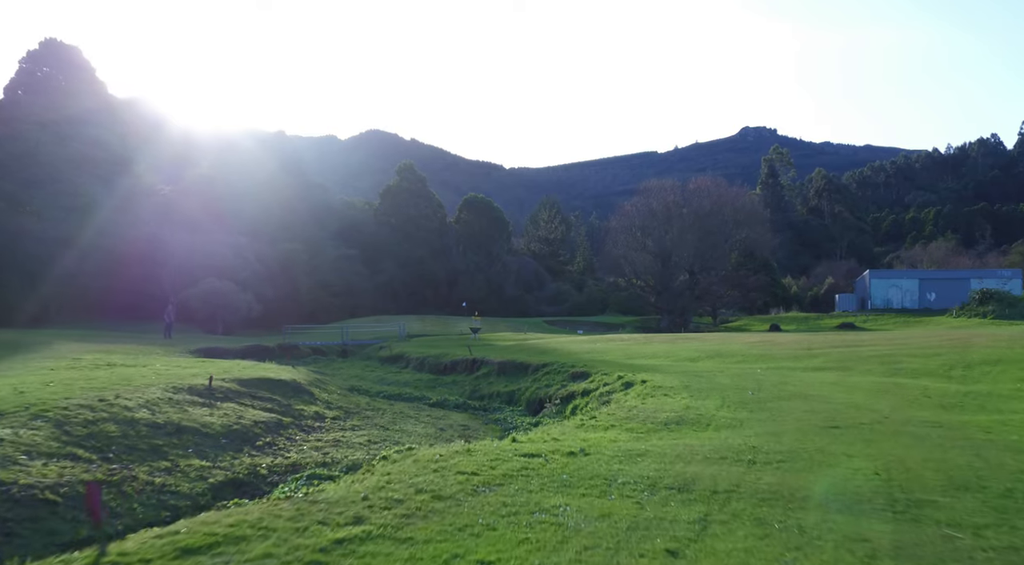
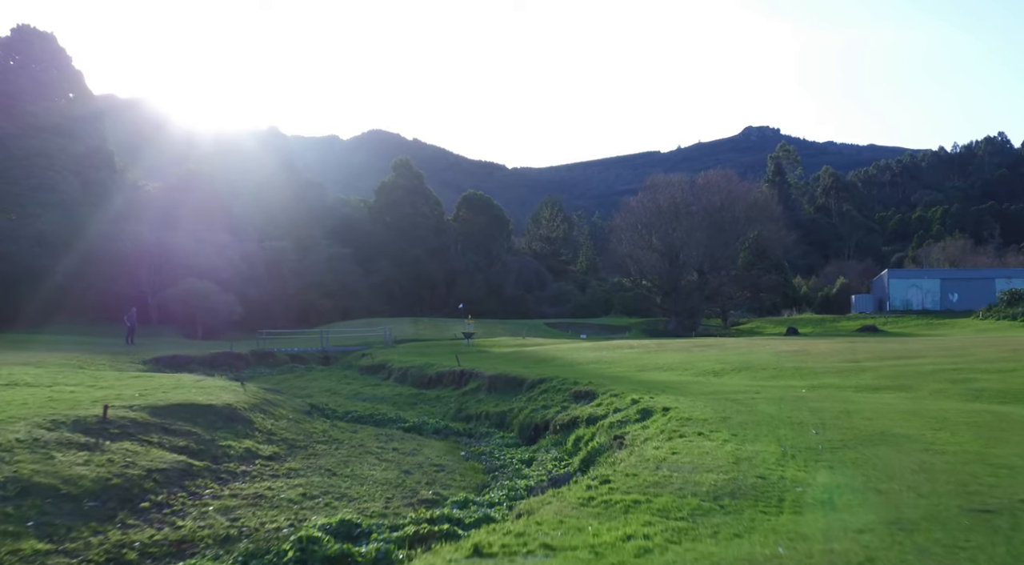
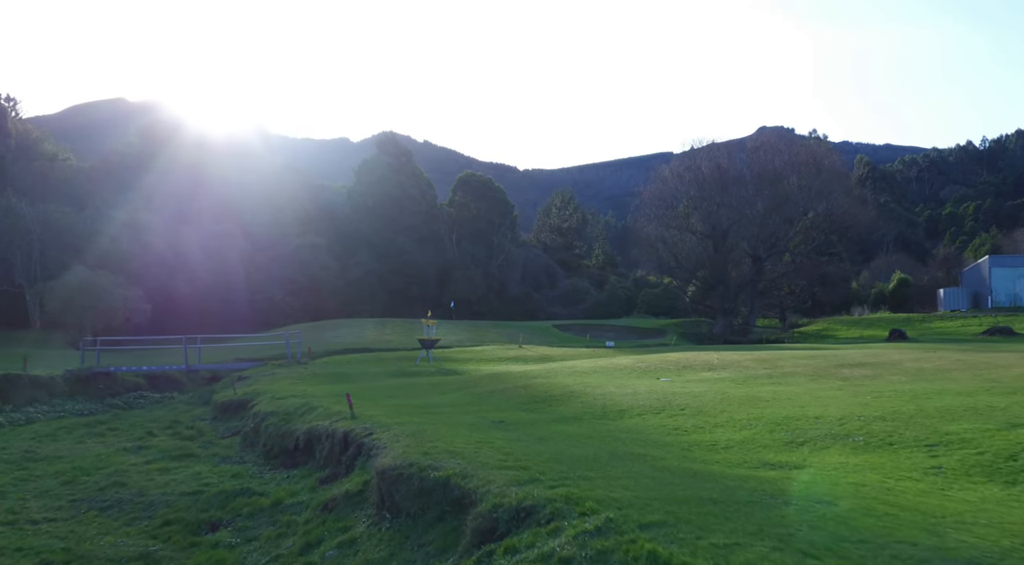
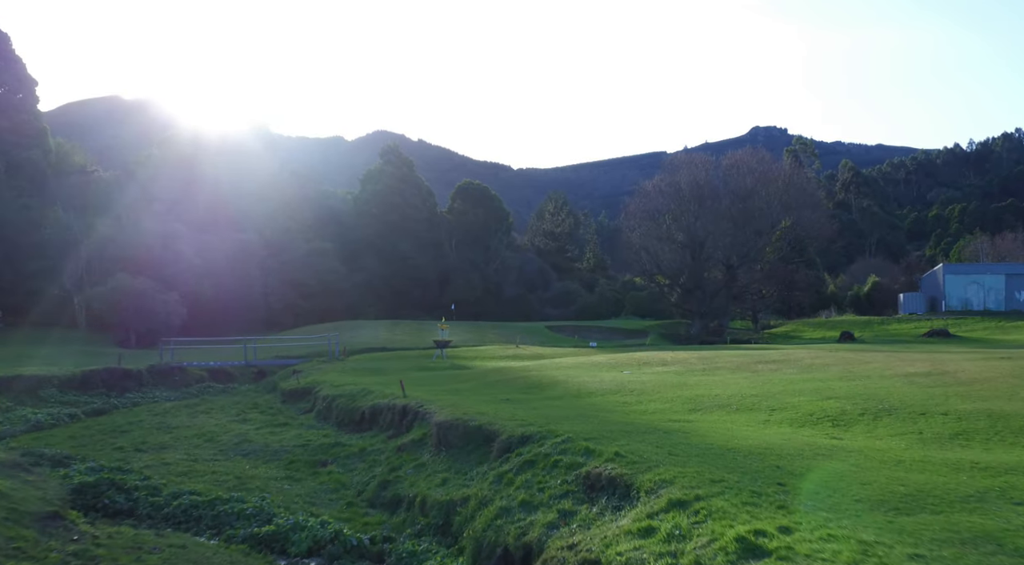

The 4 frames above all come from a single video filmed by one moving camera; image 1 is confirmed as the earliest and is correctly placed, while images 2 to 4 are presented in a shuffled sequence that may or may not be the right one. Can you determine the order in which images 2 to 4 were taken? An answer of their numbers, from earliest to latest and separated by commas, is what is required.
2, 4, 3
